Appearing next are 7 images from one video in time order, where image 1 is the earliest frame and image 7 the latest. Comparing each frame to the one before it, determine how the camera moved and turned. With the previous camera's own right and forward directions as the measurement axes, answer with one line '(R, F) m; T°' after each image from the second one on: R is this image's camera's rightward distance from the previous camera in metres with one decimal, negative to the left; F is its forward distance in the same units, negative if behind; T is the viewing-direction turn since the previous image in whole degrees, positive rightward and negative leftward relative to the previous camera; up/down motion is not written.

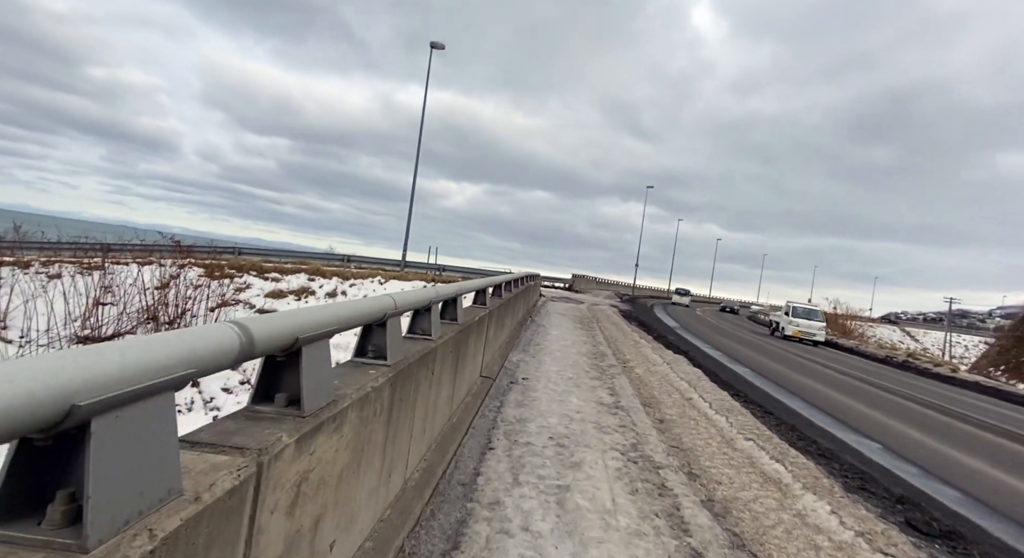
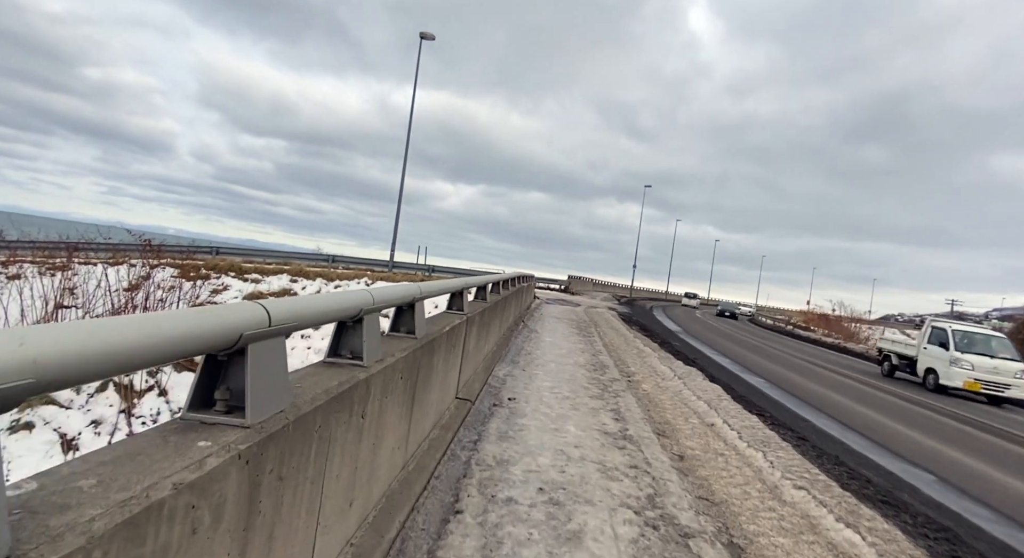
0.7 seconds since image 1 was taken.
(+0.2, +1.4) m; 0°
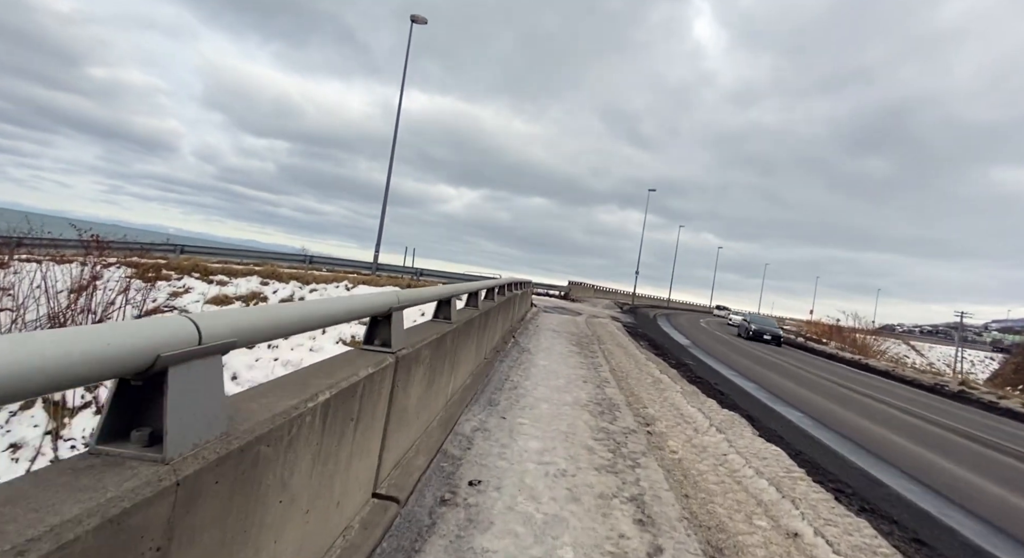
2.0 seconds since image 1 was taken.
(+0.3, +2.4) m; 0°
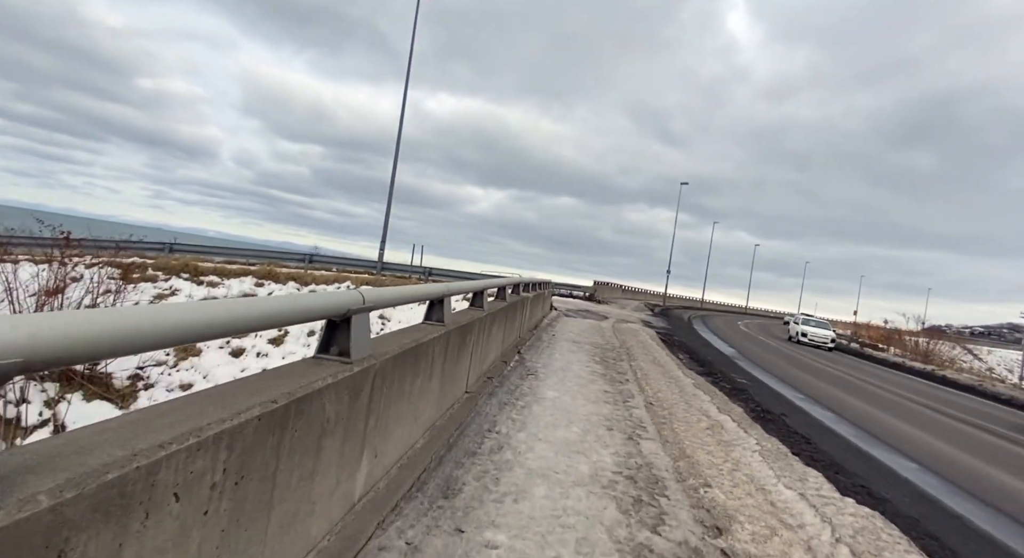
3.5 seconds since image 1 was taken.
(+0.4, +2.7) m; -3°
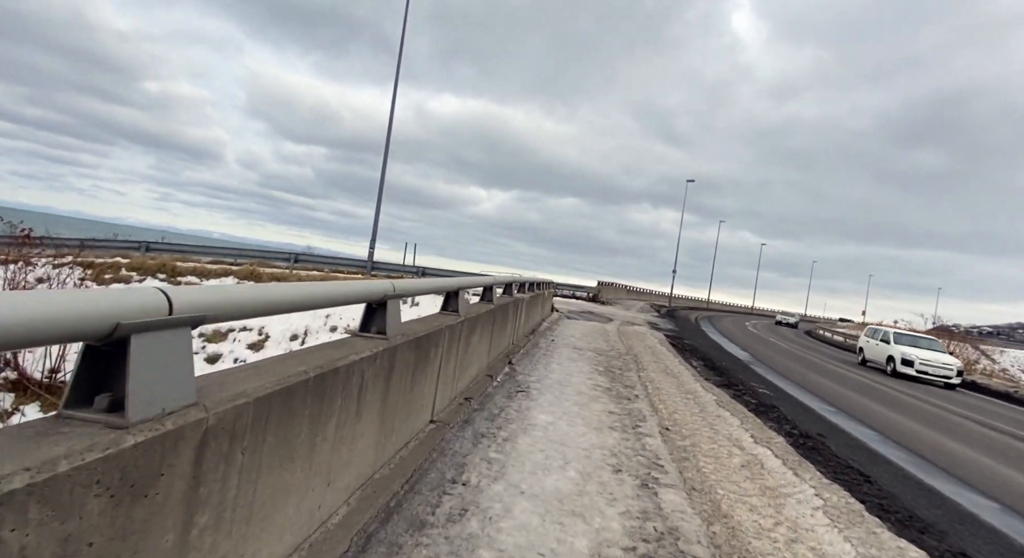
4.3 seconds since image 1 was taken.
(+0.2, +1.4) m; 0°
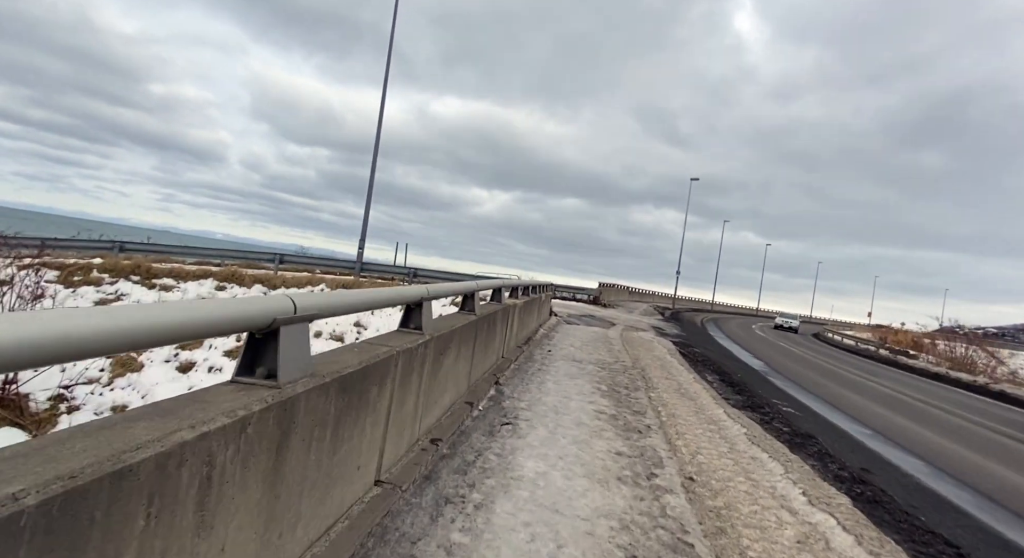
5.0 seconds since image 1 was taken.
(+0.2, +1.3) m; 0°
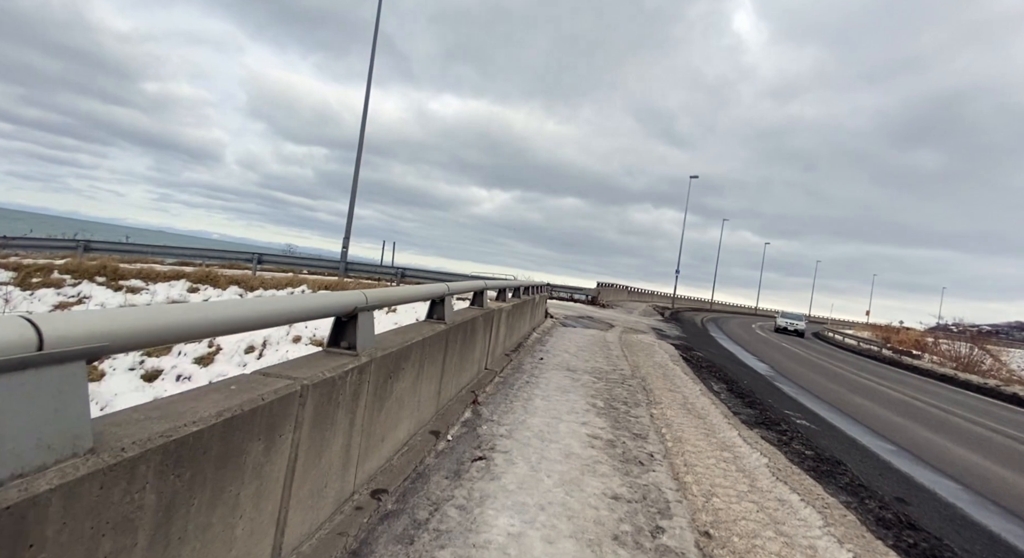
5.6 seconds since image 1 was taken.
(+0.2, +1.1) m; 0°
